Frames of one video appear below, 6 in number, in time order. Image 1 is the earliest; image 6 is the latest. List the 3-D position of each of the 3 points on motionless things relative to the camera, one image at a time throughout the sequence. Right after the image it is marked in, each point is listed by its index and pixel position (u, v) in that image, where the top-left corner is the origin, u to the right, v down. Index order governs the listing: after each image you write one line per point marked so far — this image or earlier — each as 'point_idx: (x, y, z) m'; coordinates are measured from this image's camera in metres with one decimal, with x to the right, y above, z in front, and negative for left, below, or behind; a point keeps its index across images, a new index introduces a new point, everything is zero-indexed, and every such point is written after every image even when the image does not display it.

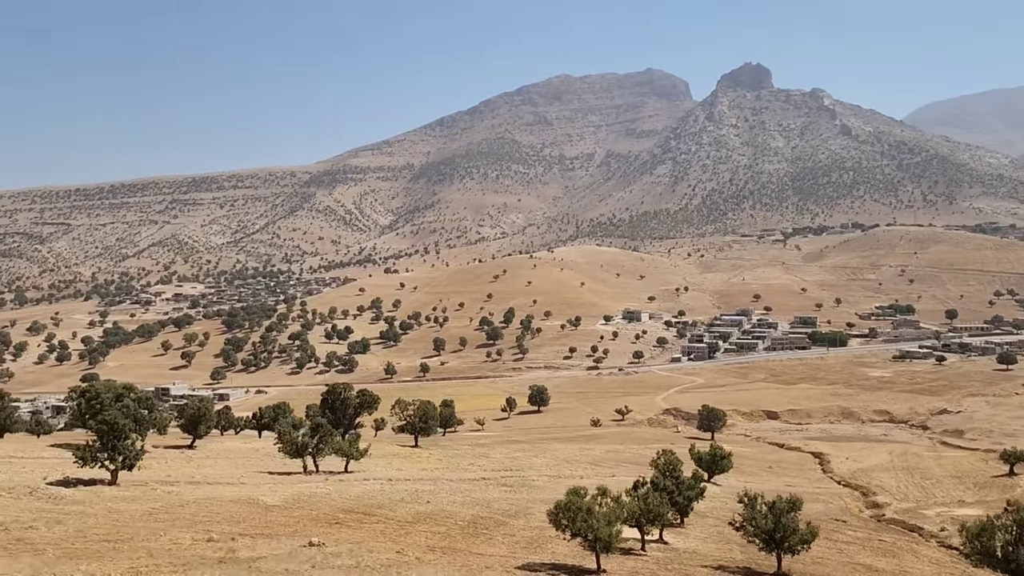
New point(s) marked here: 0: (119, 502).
0: (-10.4, -5.7, +19.3) m
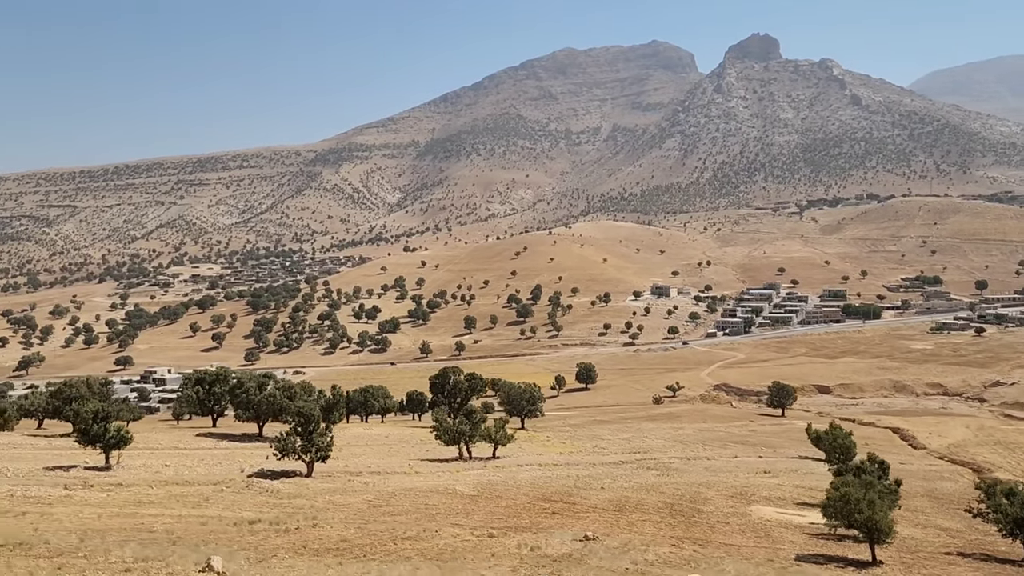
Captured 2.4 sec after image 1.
0: (-4.7, -5.4, +19.2) m
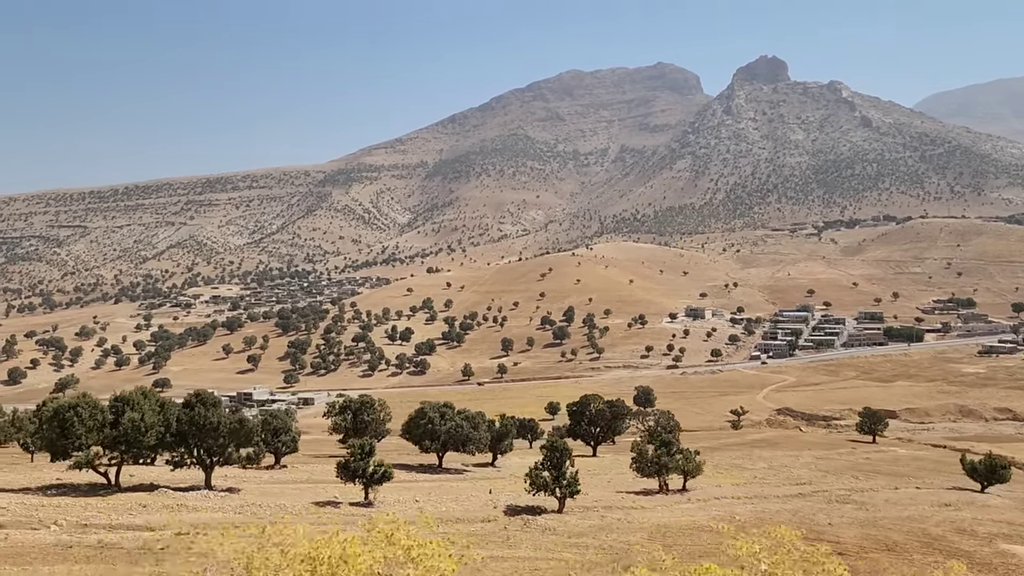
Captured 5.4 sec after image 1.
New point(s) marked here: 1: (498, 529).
0: (+2.5, -6.3, +18.7) m
1: (-0.3, -6.0, +18.0) m
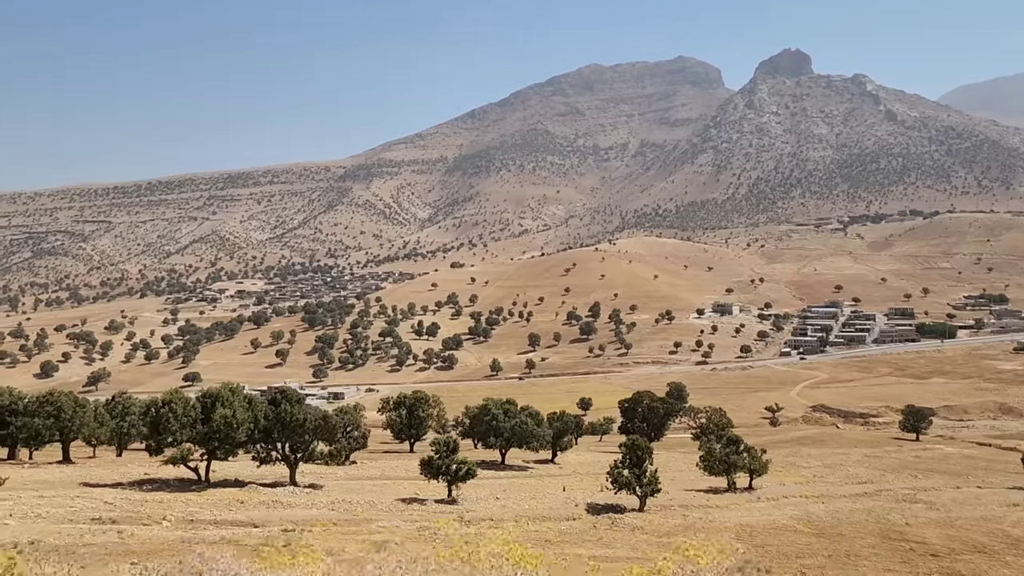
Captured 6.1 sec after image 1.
0: (+4.7, -6.2, +18.5) m
1: (+1.9, -5.9, +17.9) m
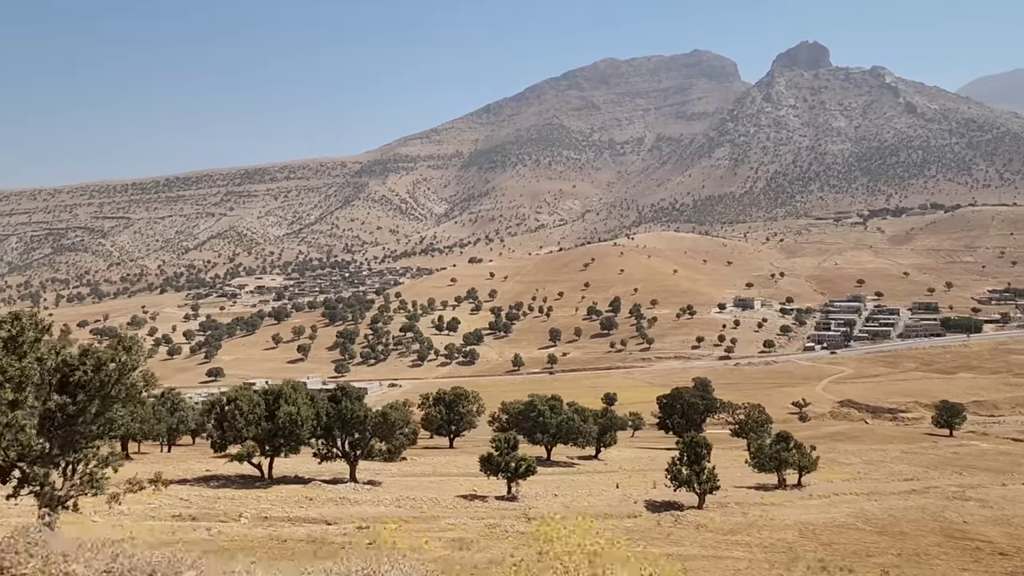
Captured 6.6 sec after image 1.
0: (+6.2, -6.1, +18.4) m
1: (+3.4, -5.8, +17.9) m
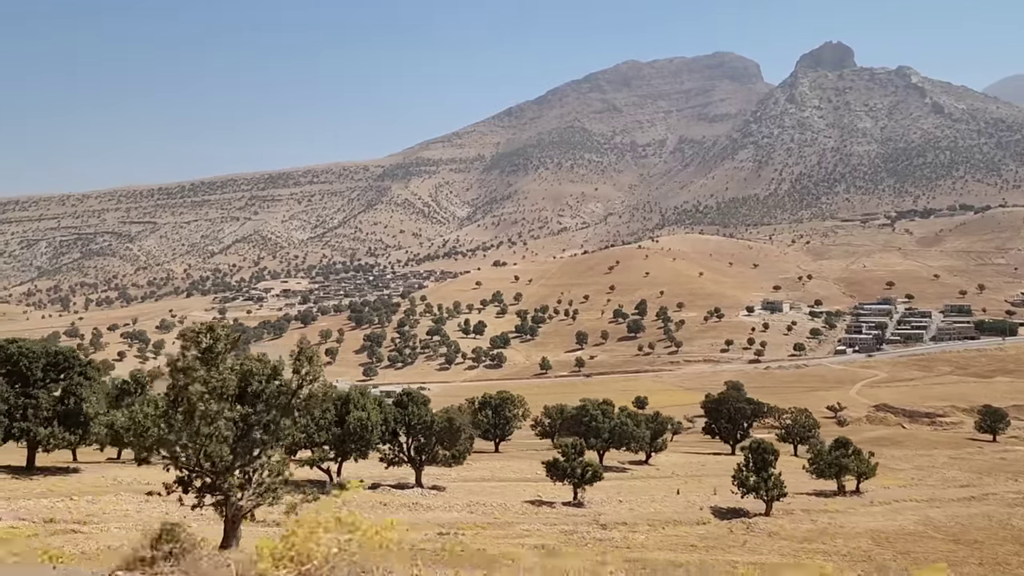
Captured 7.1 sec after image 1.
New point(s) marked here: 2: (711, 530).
0: (+8.0, -6.2, +18.2) m
1: (+5.1, -6.0, +17.7) m
2: (+4.9, -5.9, +17.8) m
